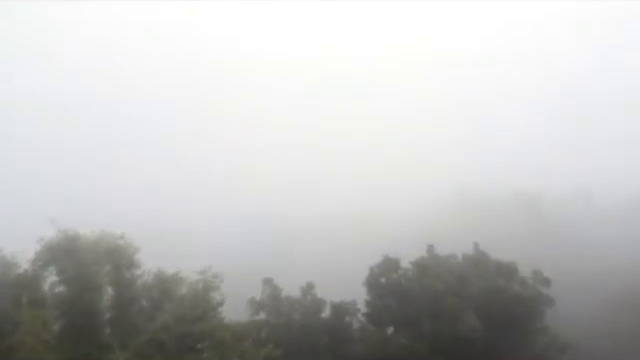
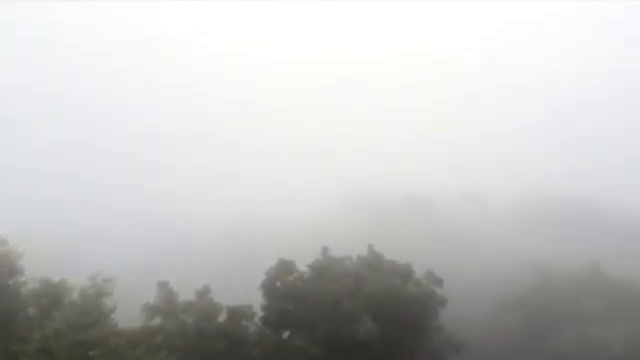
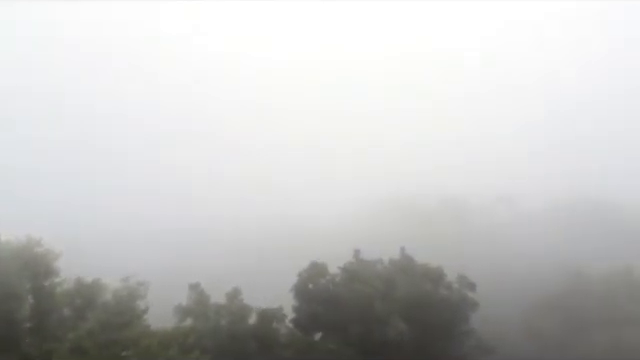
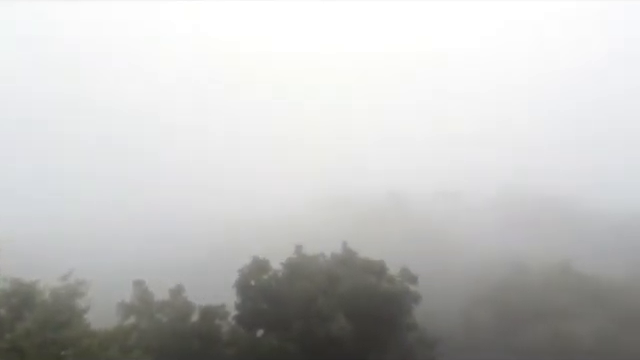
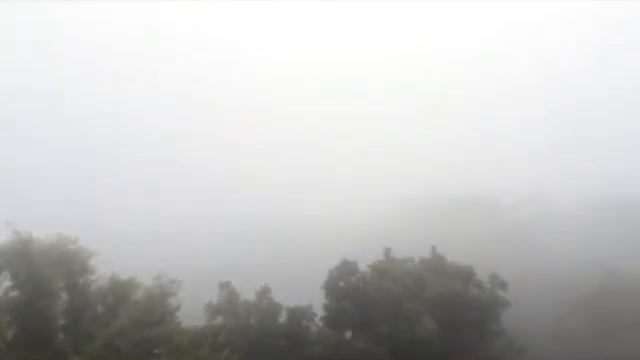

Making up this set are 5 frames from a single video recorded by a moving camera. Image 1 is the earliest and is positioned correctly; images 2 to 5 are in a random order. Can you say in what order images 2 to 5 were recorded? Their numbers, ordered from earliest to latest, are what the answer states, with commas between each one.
5, 3, 2, 4
